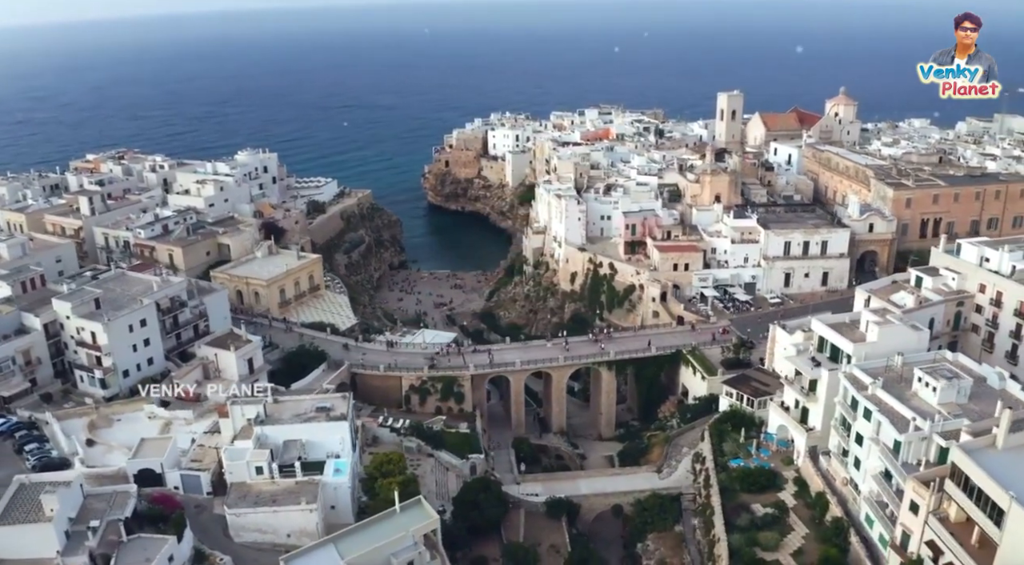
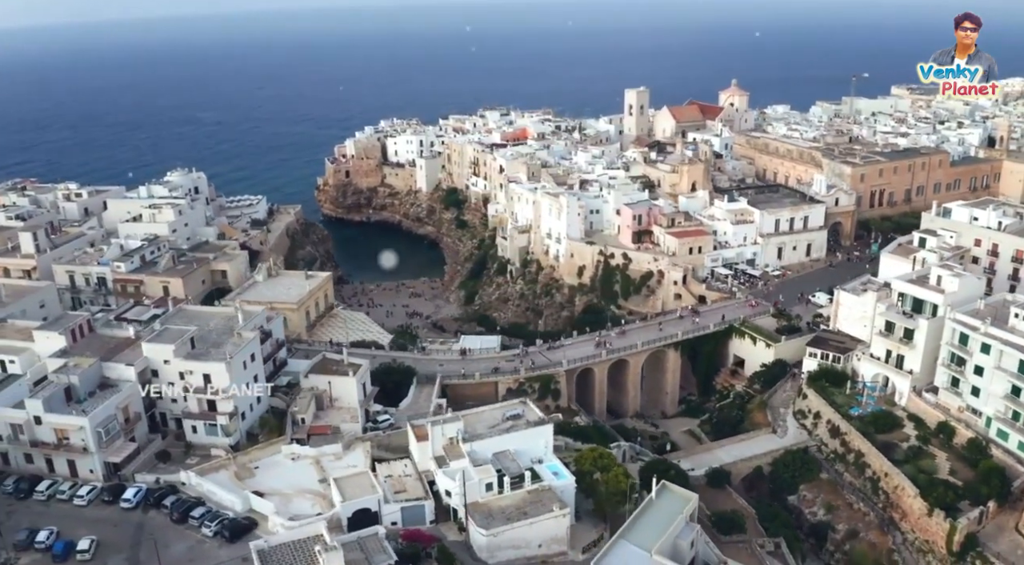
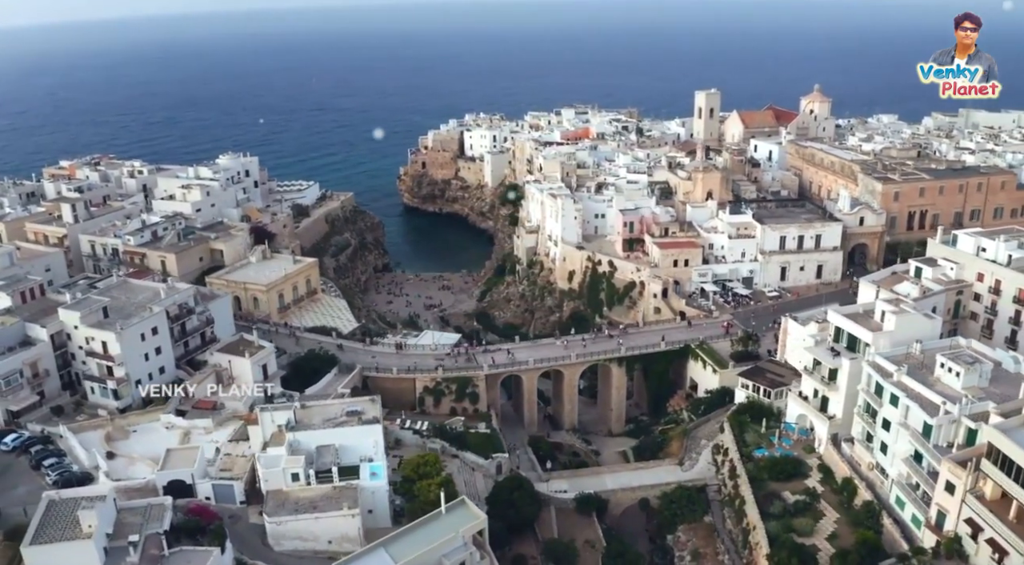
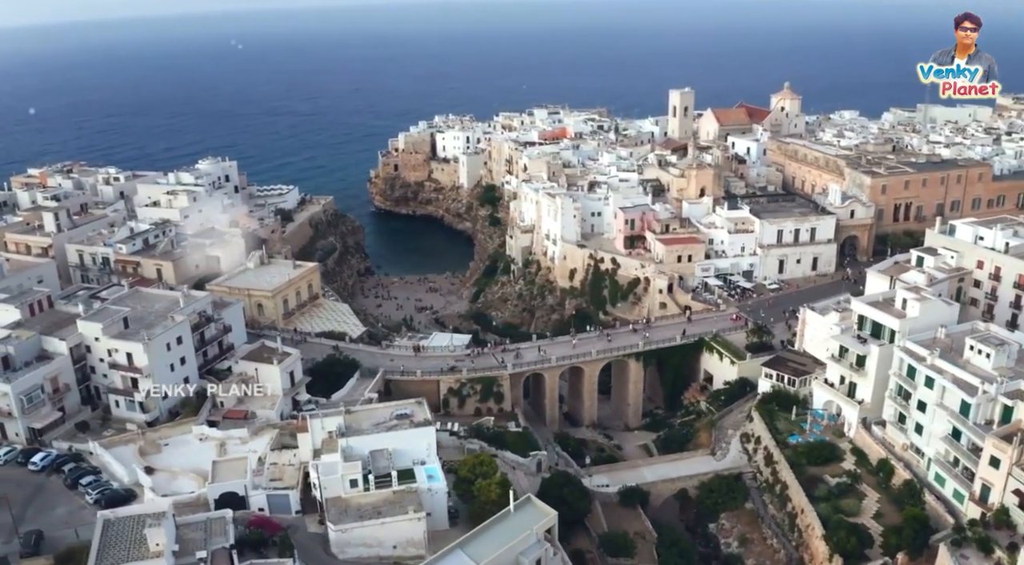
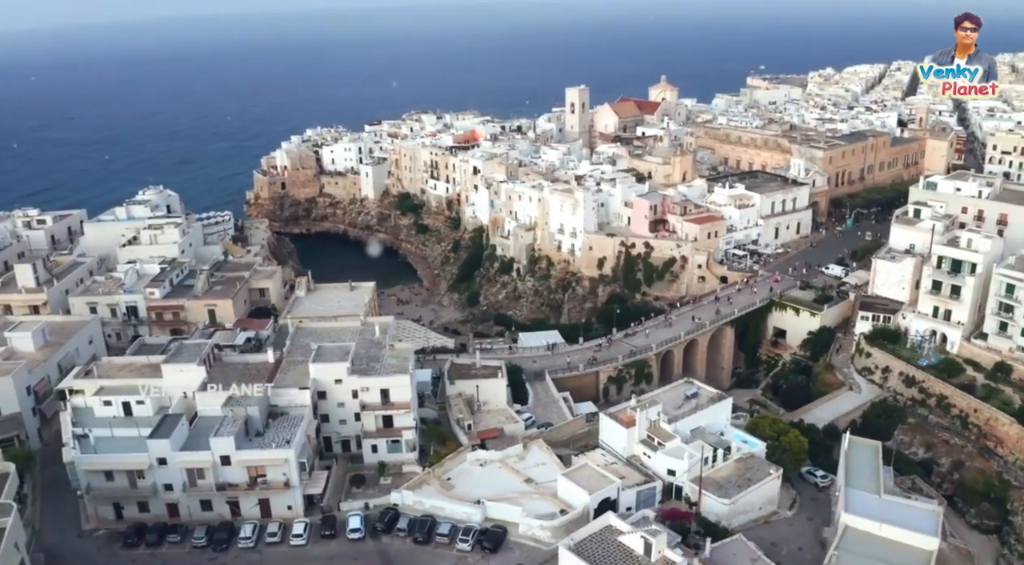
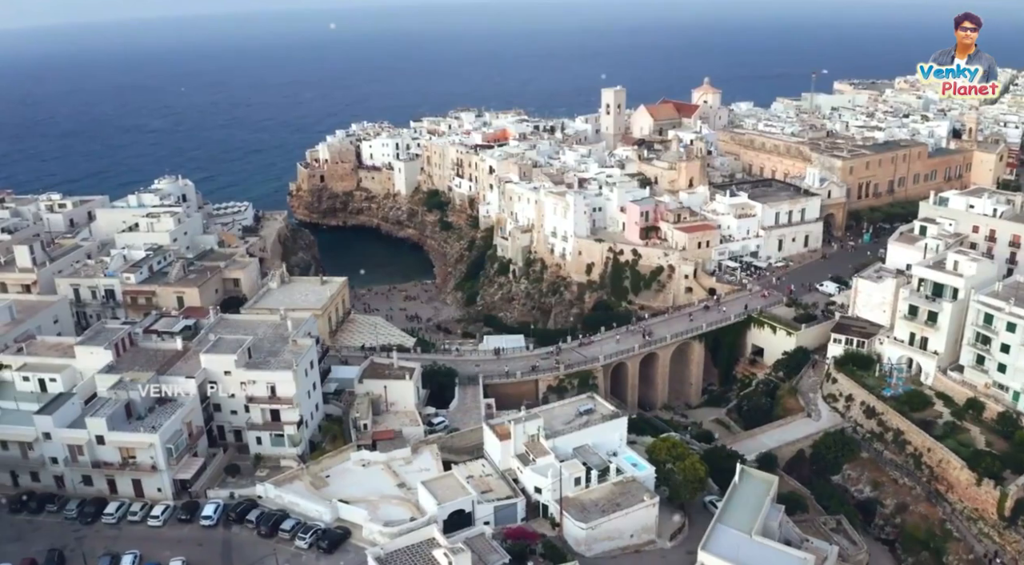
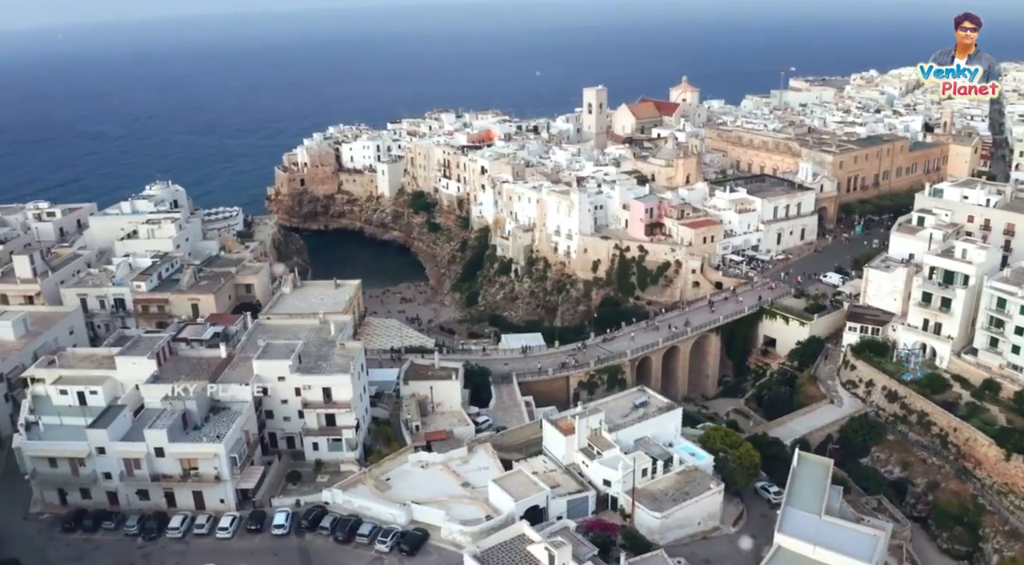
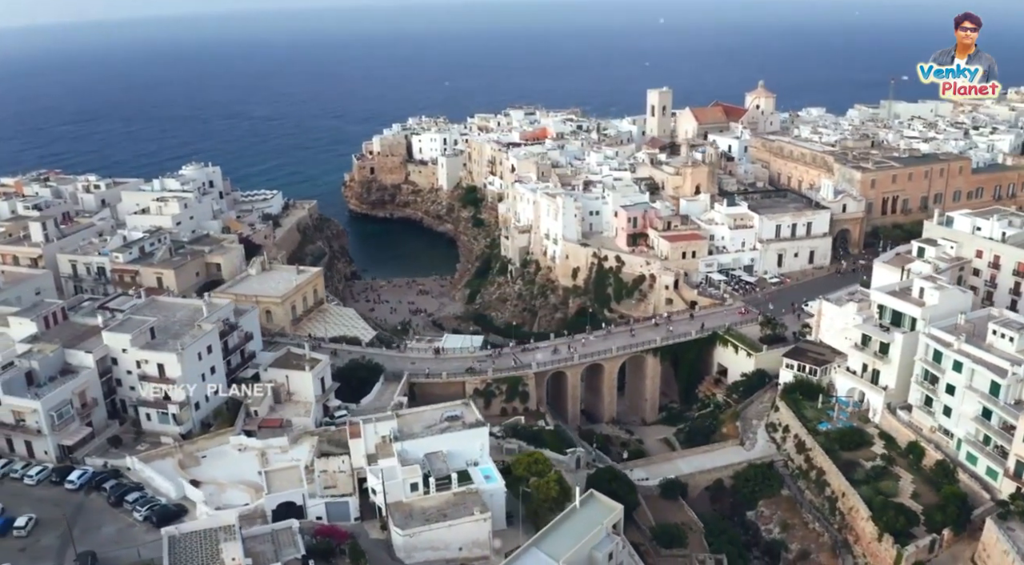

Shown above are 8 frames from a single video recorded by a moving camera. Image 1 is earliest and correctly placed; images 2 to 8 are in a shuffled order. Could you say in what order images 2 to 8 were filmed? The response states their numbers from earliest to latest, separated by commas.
3, 4, 8, 2, 6, 7, 5
